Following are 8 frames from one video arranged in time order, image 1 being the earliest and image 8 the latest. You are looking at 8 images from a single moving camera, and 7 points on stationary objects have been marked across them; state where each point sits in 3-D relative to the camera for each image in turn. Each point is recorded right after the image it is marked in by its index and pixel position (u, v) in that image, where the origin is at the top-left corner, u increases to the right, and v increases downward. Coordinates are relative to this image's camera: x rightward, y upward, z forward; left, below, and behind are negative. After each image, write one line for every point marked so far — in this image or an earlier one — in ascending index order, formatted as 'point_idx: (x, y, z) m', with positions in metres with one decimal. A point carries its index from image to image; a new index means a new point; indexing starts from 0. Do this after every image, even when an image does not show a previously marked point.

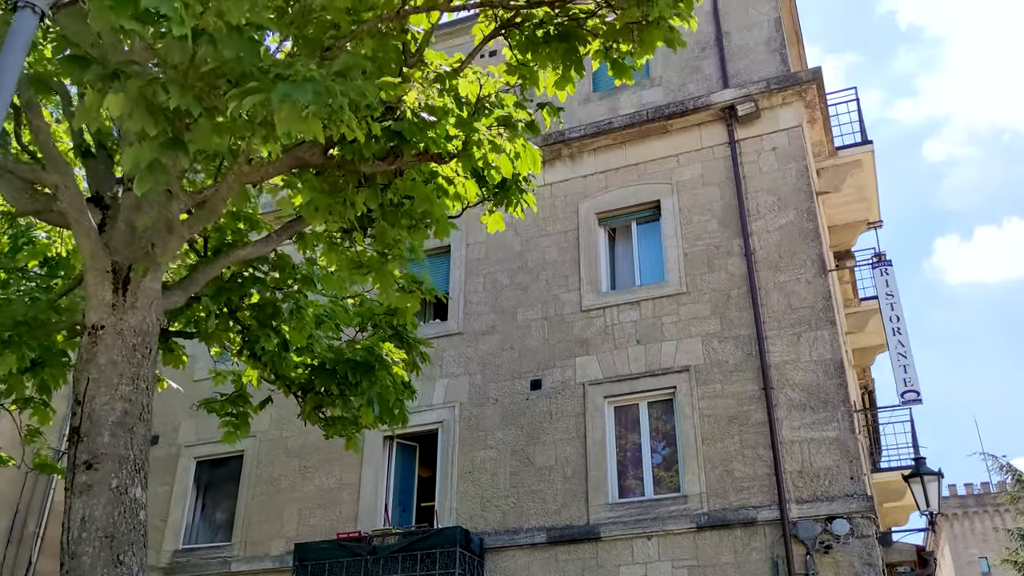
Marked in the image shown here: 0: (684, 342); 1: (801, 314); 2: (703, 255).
0: (+2.1, -0.7, +11.5) m
1: (+3.4, -0.3, +11.2) m
2: (+2.4, +0.4, +12.0) m
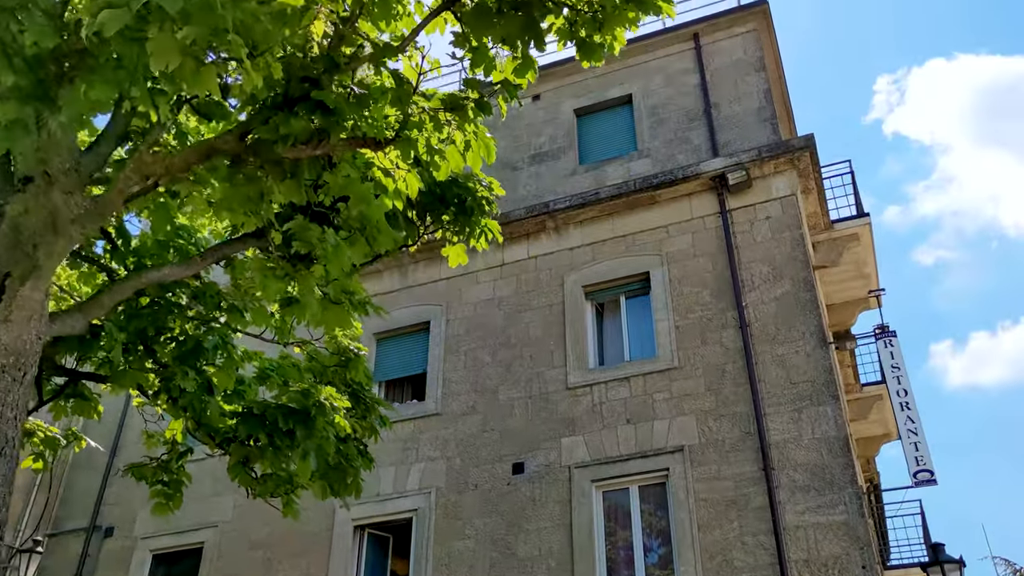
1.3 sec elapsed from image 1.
0: (+1.9, -1.5, +10.7) m
1: (+3.2, -1.1, +10.4) m
2: (+2.2, -0.5, +11.3) m
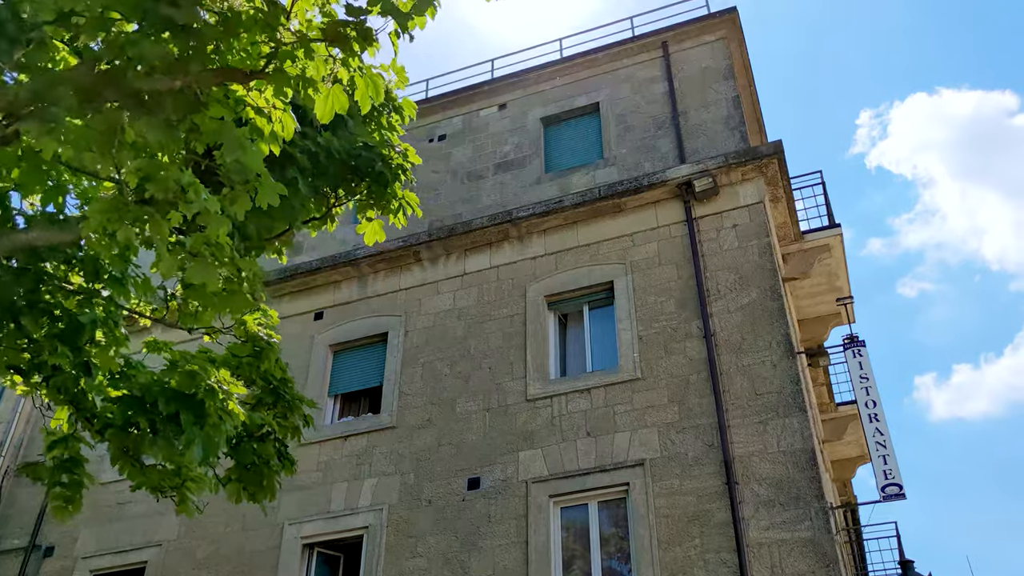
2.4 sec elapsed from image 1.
0: (+1.4, -1.6, +10.3) m
1: (+2.7, -1.2, +10.0) m
2: (+1.7, -0.6, +10.9) m
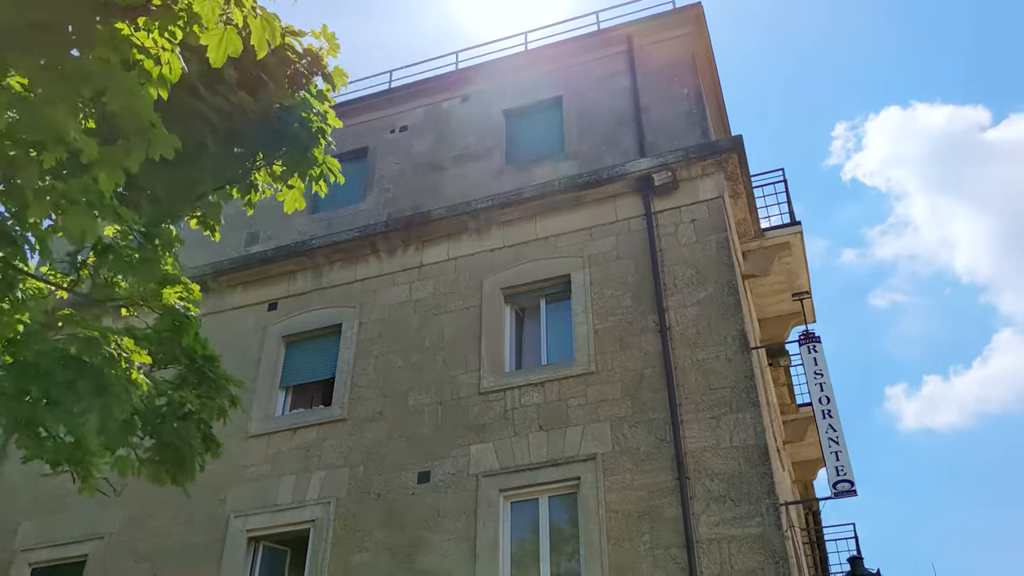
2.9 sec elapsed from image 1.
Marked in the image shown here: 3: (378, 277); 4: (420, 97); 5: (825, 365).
0: (+0.8, -1.5, +10.1) m
1: (+2.2, -1.1, +9.9) m
2: (+1.2, -0.5, +10.8) m
3: (-1.8, +0.1, +12.6) m
4: (-1.4, +2.9, +14.6) m
5: (+3.3, -0.8, +9.9) m
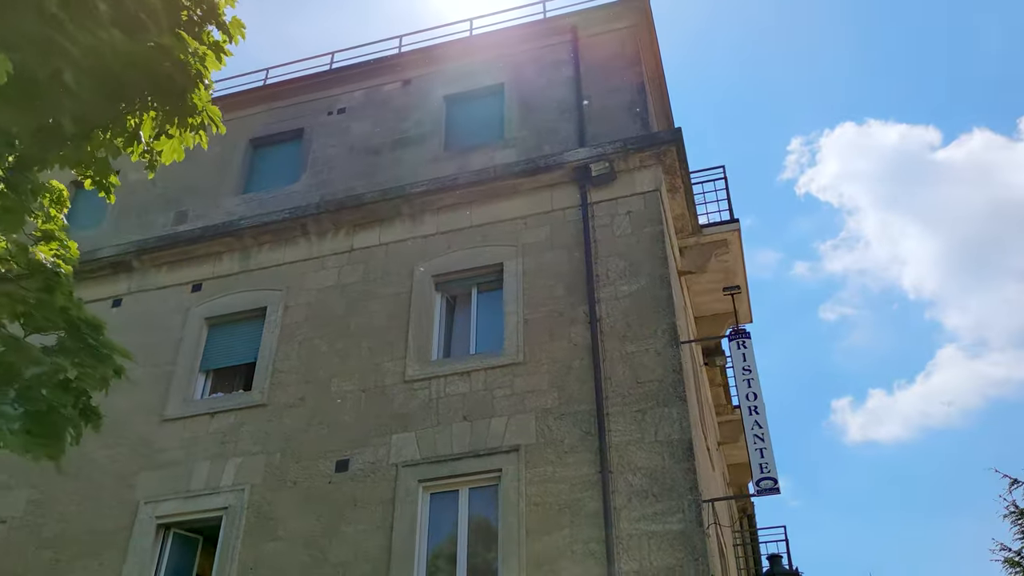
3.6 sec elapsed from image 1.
0: (0.0, -1.4, +9.9) m
1: (+1.4, -1.0, +9.7) m
2: (+0.4, -0.4, +10.6) m
3: (-2.6, +0.4, +12.3) m
4: (-2.3, +3.1, +14.3) m
5: (+2.5, -0.8, +9.8) m
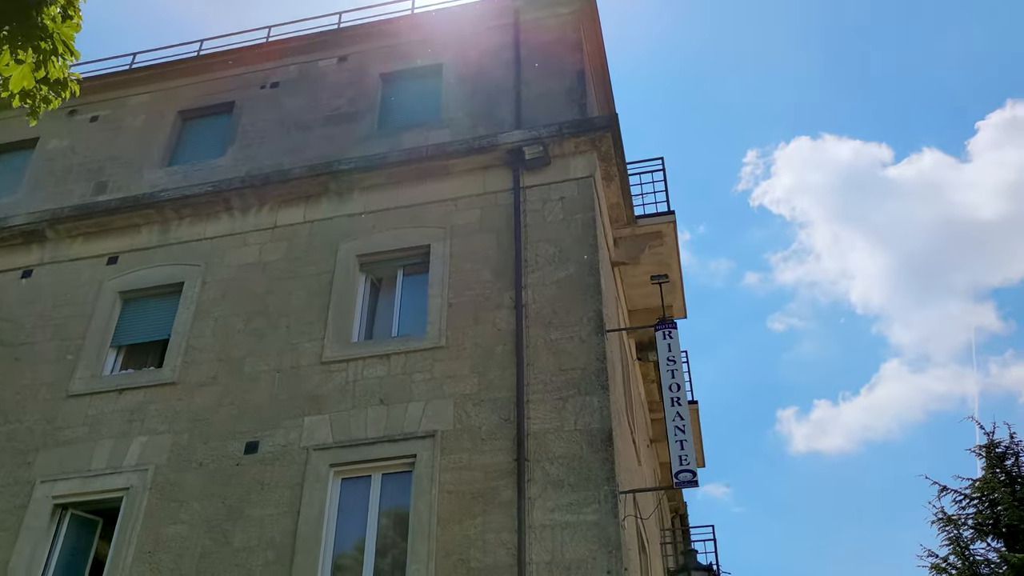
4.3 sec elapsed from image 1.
0: (-0.8, -1.2, +9.6) m
1: (+0.6, -0.9, +9.4) m
2: (-0.5, -0.2, +10.2) m
3: (-3.5, +0.6, +11.8) m
4: (-3.1, +3.4, +13.8) m
5: (+1.7, -0.7, +9.6) m
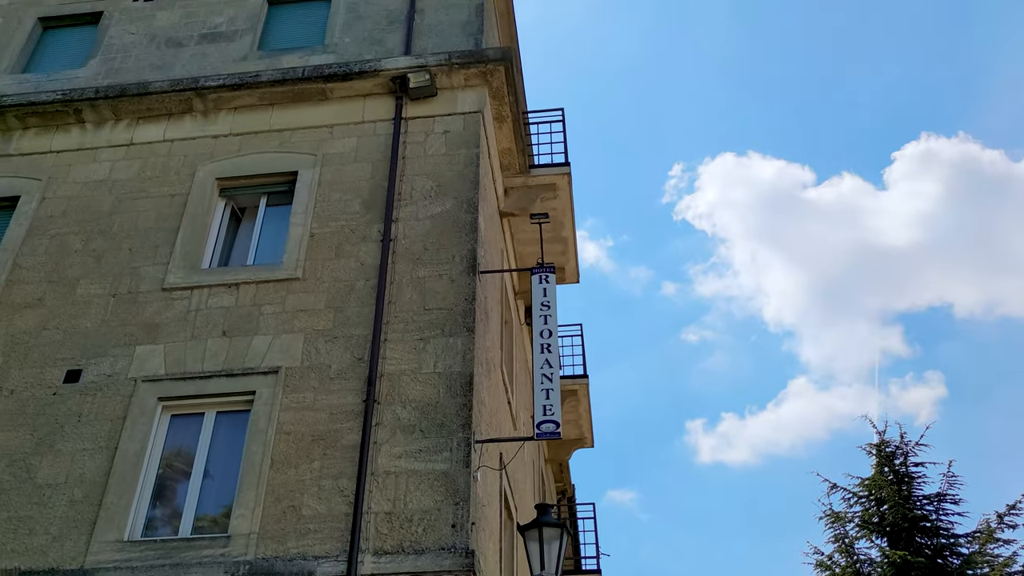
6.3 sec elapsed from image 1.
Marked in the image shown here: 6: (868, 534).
0: (-2.1, -0.5, +8.6) m
1: (-0.7, -0.3, +8.6) m
2: (-1.7, +0.5, +9.3) m
3: (-4.9, +1.5, +10.6) m
4: (-4.5, +4.3, +12.7) m
5: (+0.4, -0.1, +8.8) m
6: (+6.4, -4.4, +17.1) m
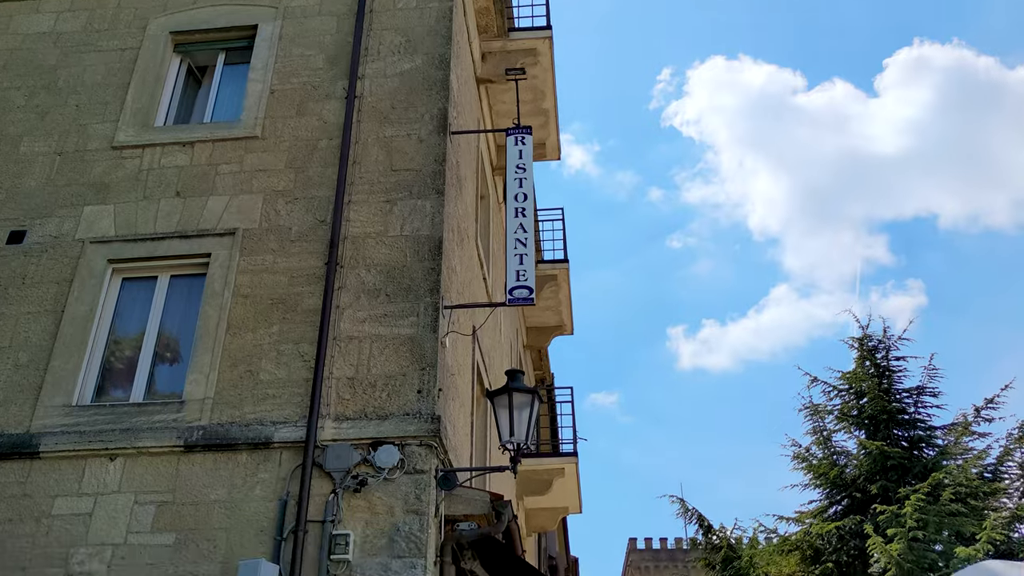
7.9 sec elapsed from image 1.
0: (-2.3, +0.8, +8.1) m
1: (-0.9, +0.9, +8.1) m
2: (-2.0, +1.8, +8.7) m
3: (-5.1, +3.0, +9.8) m
4: (-4.7, +5.9, +11.6) m
5: (+0.2, +1.1, +8.3) m
6: (+6.0, -2.4, +17.0) m
